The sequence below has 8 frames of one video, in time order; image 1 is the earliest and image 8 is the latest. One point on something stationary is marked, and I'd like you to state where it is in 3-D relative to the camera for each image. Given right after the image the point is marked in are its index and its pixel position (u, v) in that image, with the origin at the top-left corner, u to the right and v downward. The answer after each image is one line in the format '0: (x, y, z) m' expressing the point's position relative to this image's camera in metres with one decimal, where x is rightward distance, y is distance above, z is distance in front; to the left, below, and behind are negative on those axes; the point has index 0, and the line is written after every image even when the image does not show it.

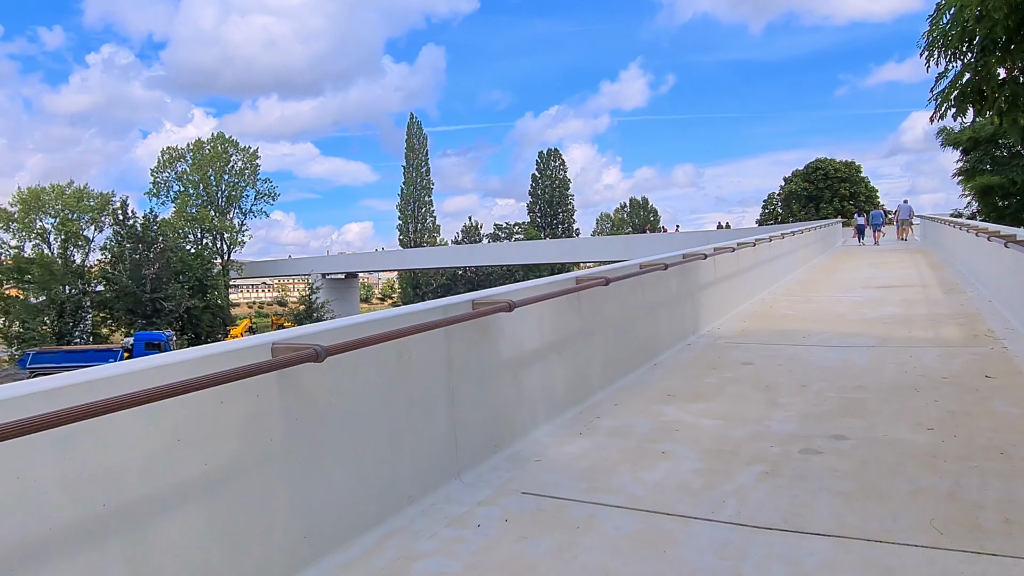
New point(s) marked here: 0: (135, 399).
0: (-0.8, -0.2, +1.6) m
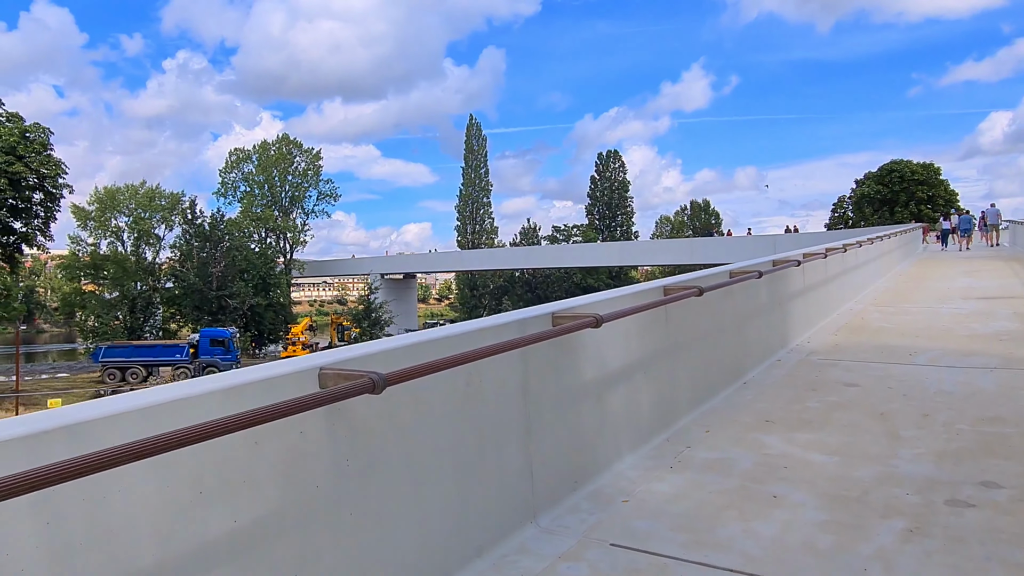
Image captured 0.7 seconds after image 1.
0: (-0.6, -0.3, +1.2) m
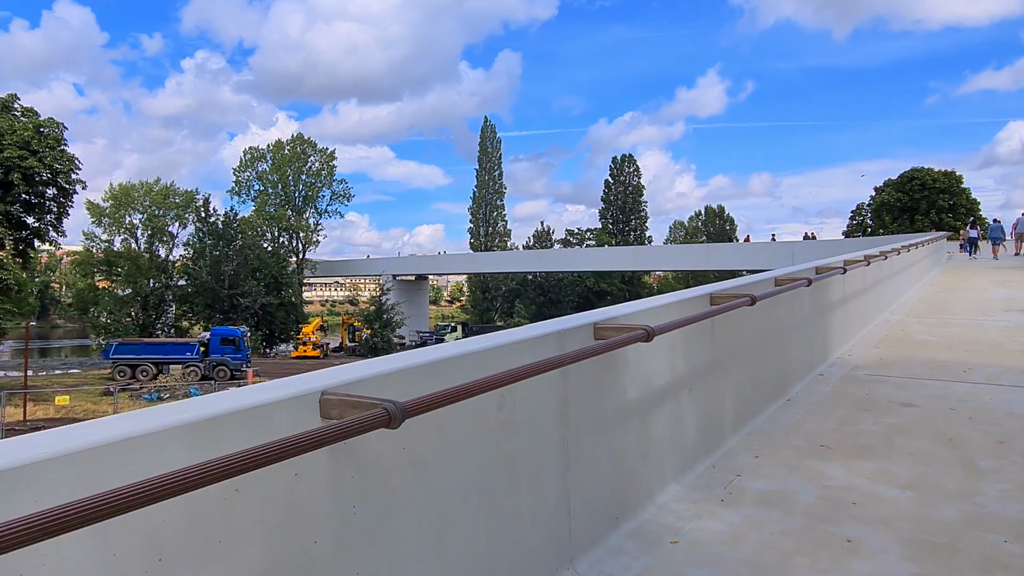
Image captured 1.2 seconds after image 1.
0: (-0.5, -0.3, +0.9) m
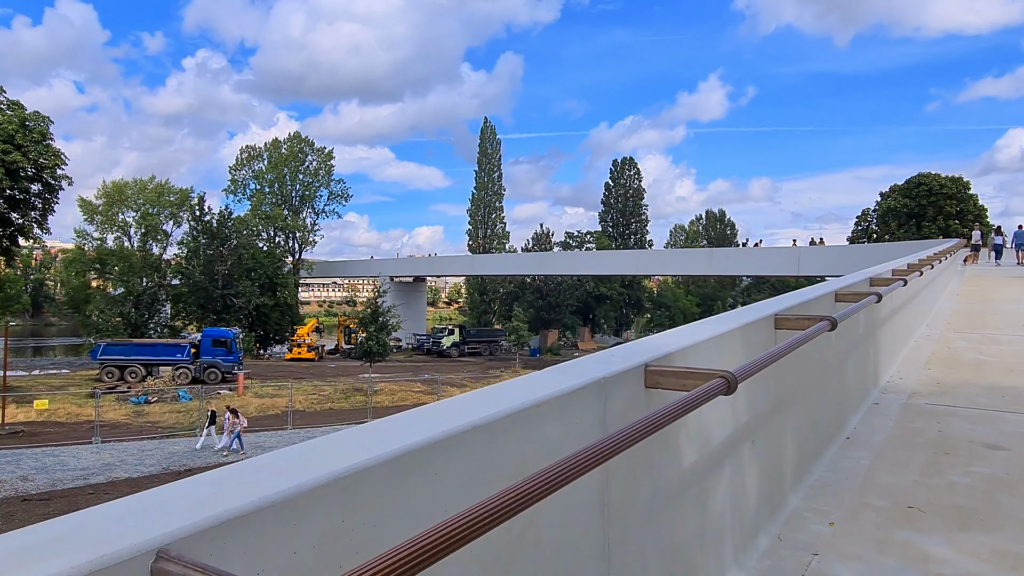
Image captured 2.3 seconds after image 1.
0: (-0.5, -0.3, +0.2) m
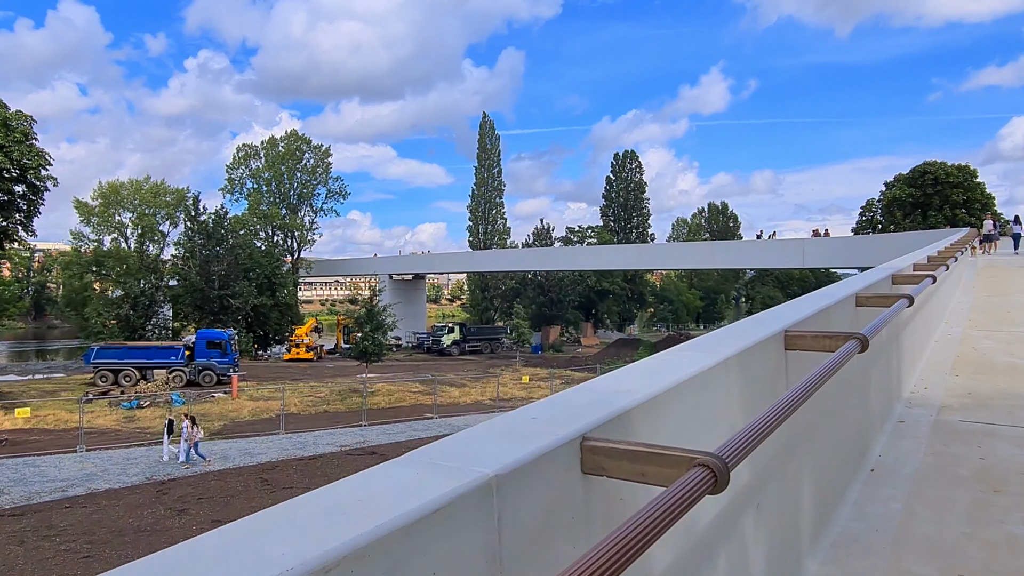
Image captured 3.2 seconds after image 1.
0: (-0.7, -0.4, -0.4) m
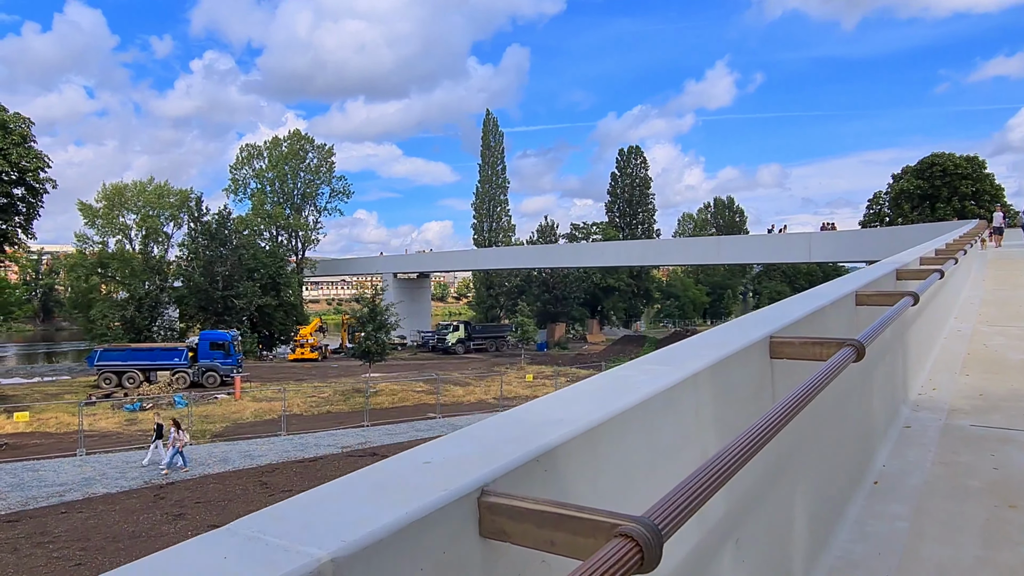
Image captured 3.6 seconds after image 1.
0: (-0.8, -0.4, -0.6) m
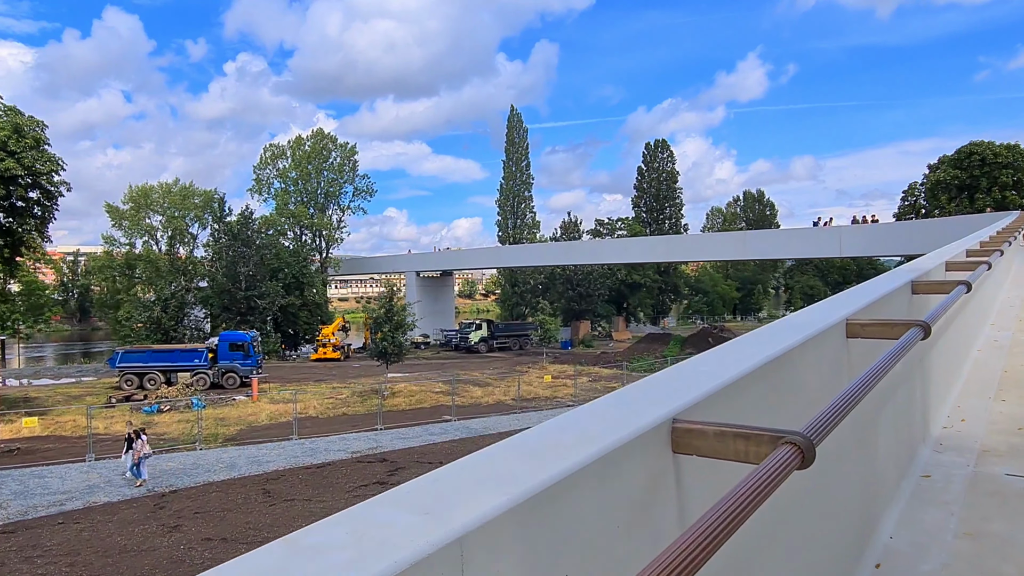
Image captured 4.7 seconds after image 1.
0: (-1.3, -0.5, -1.1) m
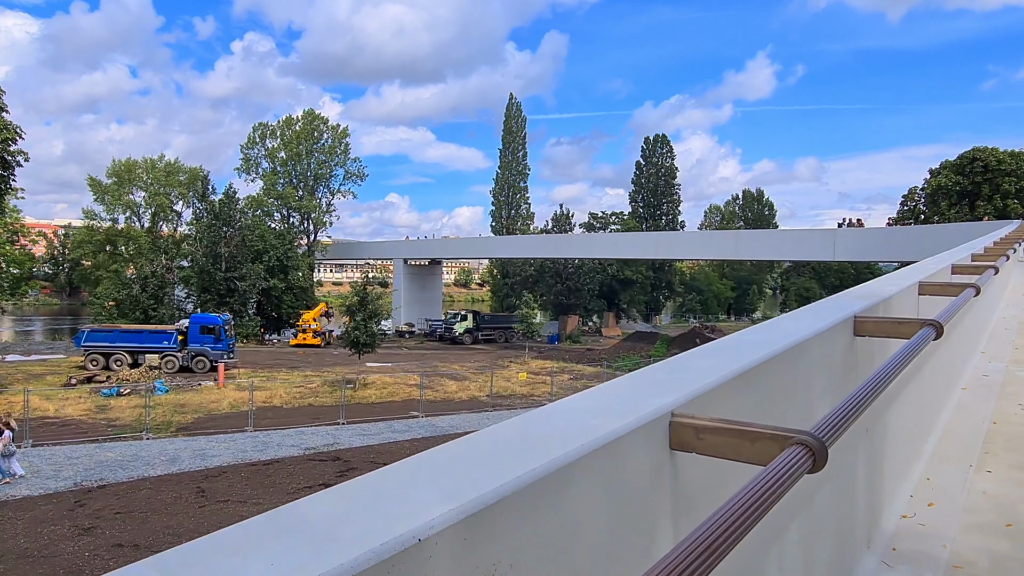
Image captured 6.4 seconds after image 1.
0: (-1.9, -0.5, -2.1) m
